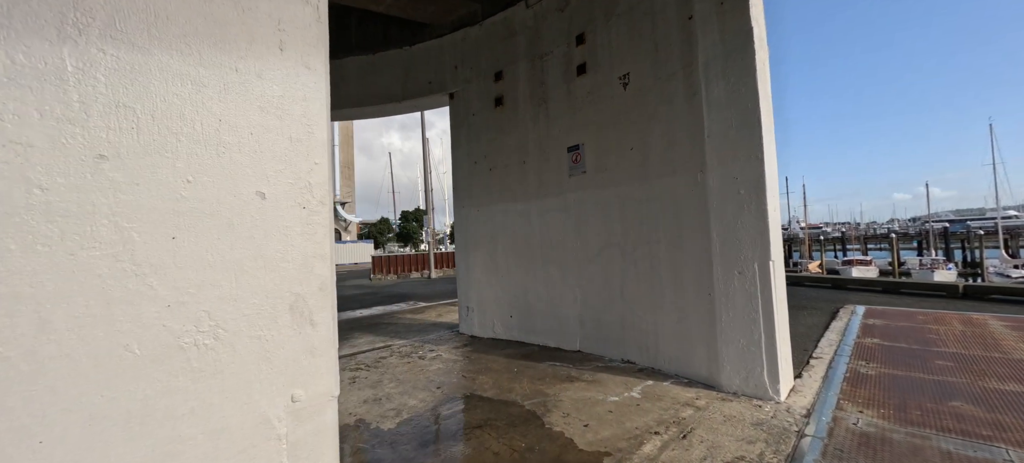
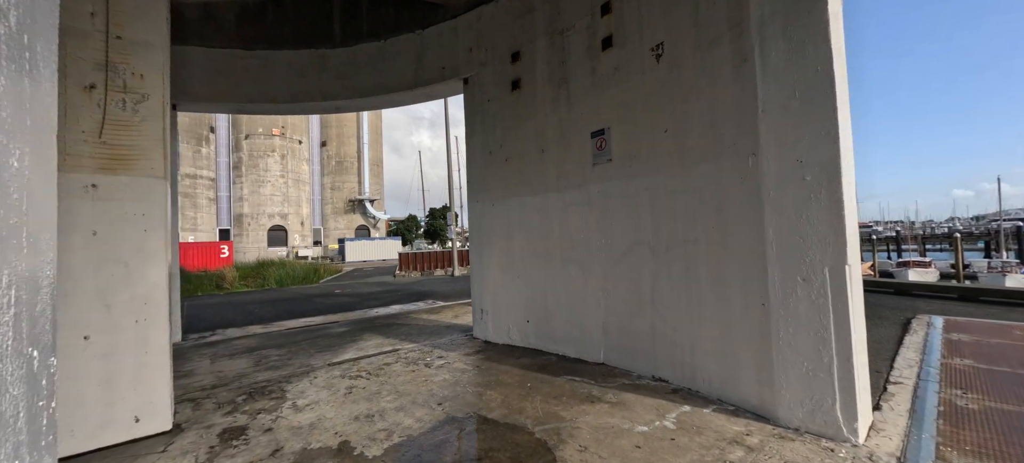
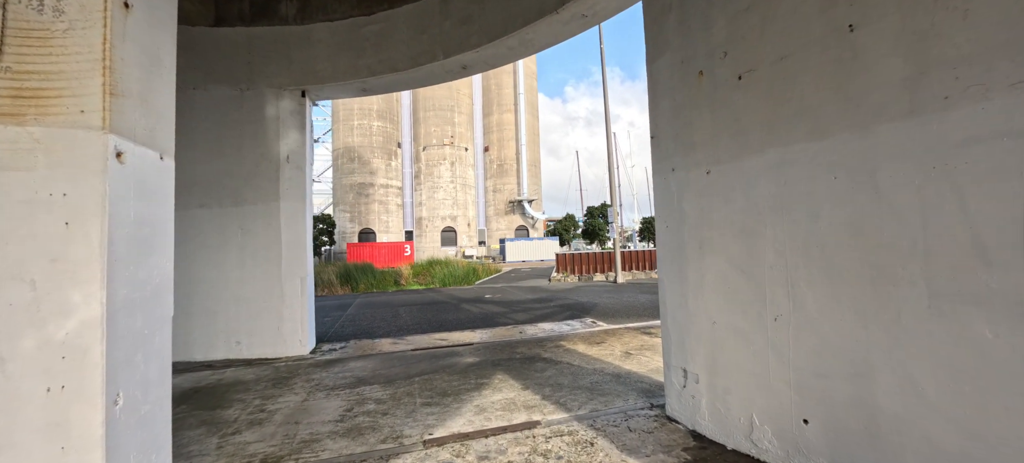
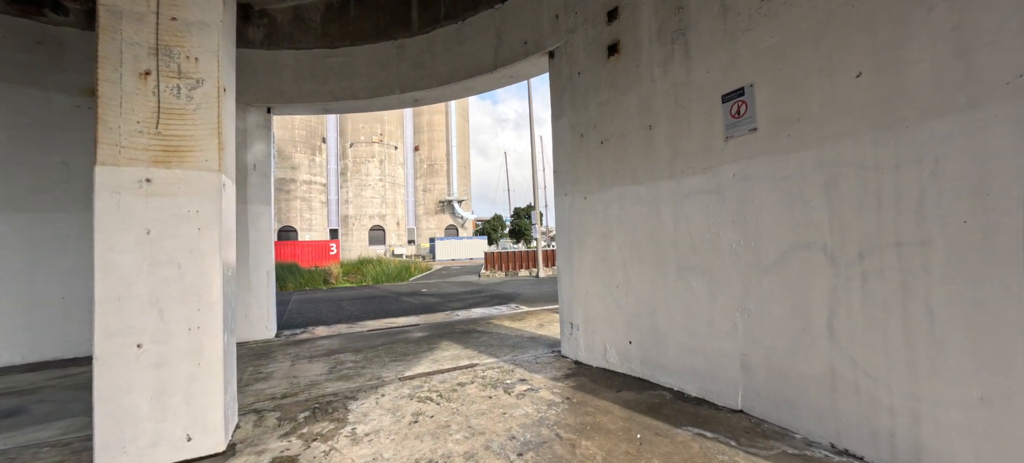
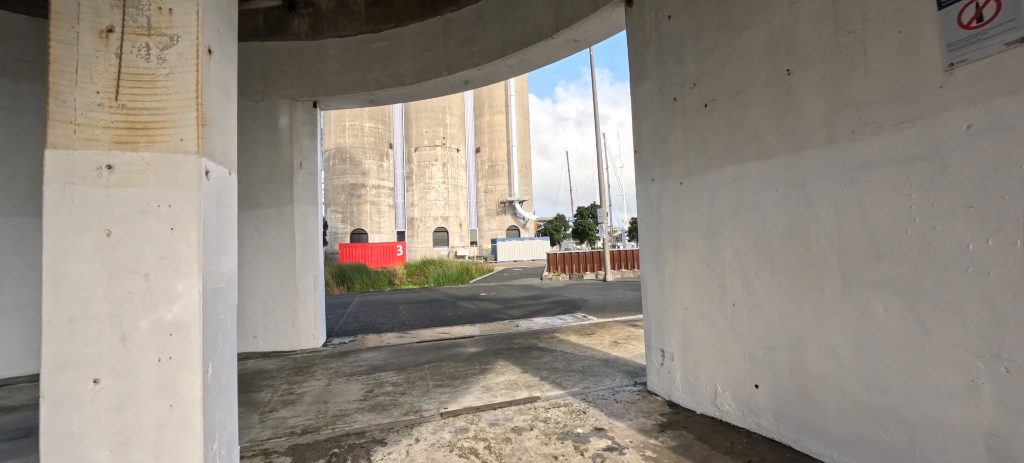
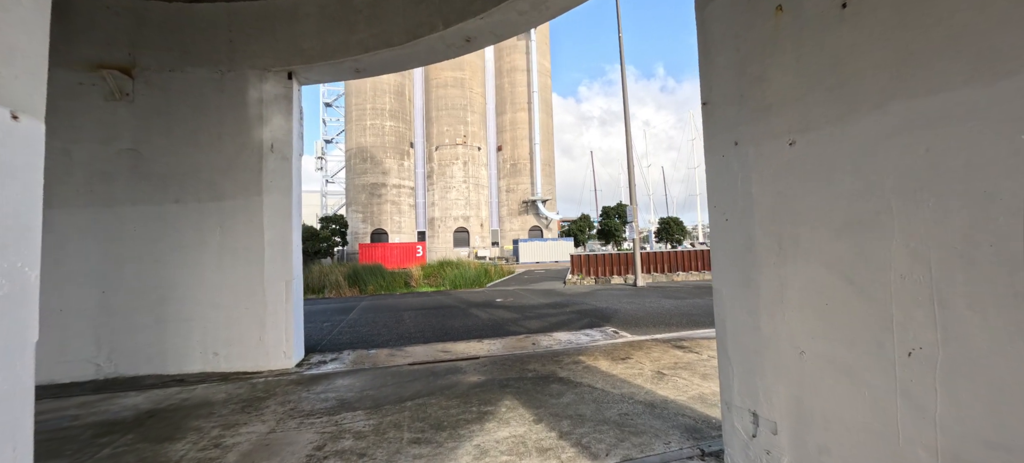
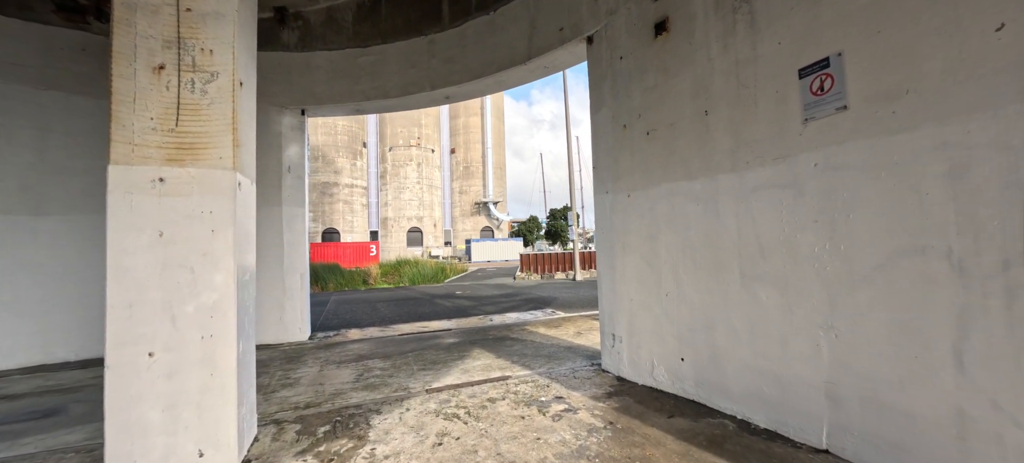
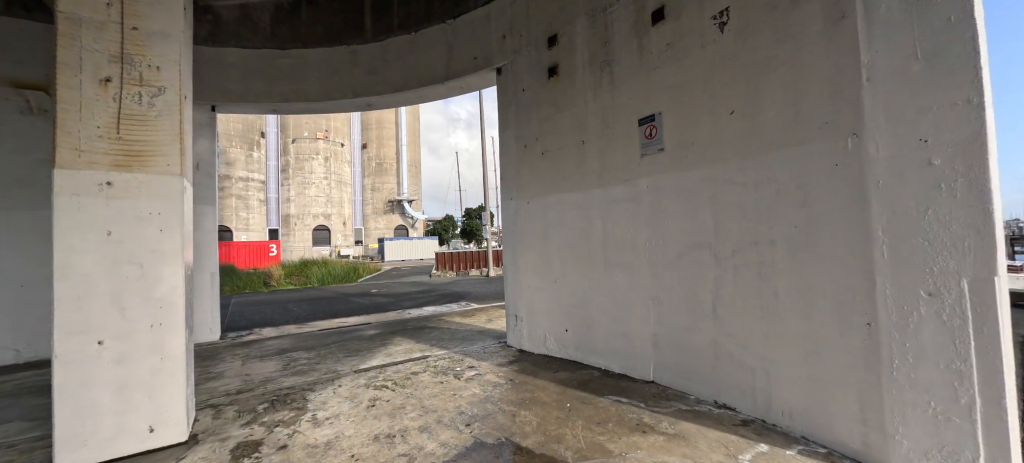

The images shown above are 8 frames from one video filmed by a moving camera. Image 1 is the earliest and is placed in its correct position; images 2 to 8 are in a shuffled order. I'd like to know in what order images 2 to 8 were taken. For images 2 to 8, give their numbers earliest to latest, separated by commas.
2, 8, 4, 7, 5, 3, 6
